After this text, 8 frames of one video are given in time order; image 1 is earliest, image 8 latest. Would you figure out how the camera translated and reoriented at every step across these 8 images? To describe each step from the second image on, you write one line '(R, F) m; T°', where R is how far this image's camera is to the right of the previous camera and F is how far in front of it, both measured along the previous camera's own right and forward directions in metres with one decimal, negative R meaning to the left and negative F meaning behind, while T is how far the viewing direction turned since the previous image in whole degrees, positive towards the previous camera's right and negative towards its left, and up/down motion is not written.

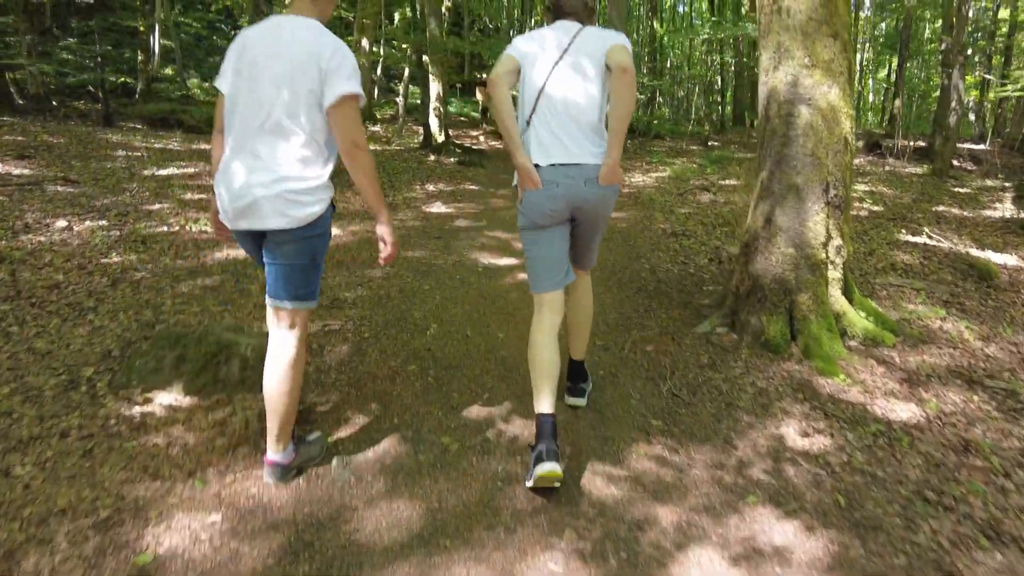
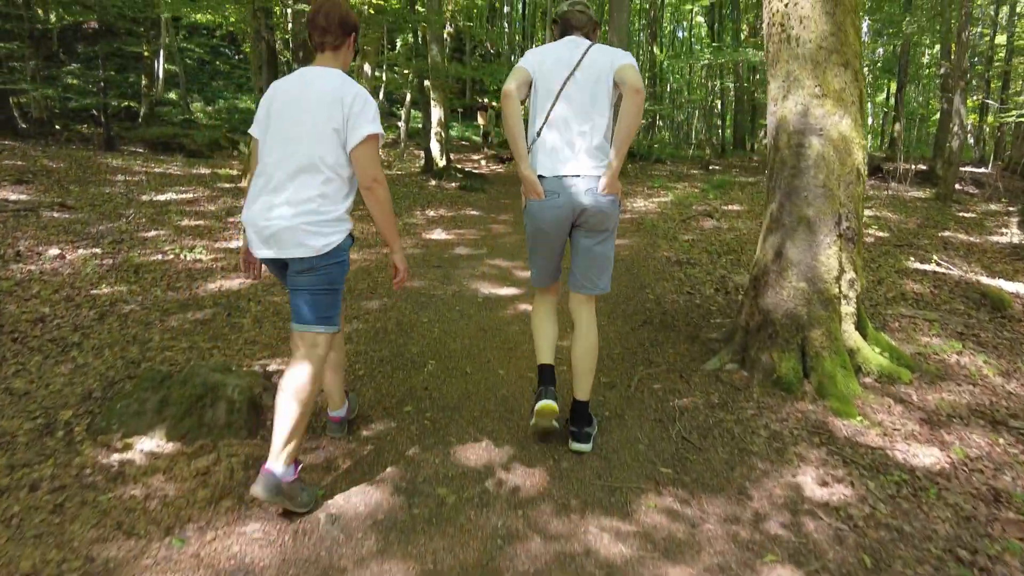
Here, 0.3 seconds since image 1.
(0.0, +0.1) m; 0°
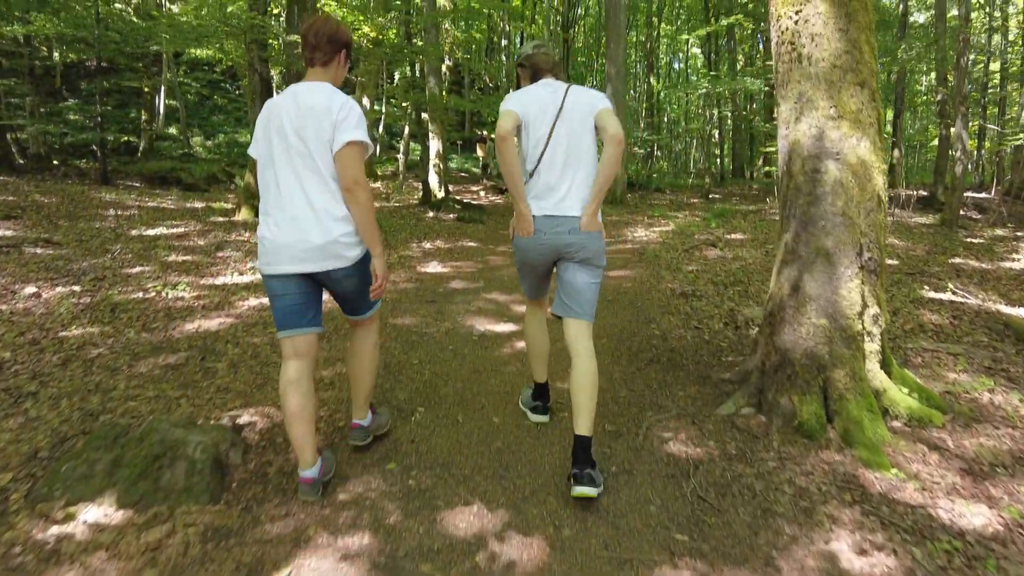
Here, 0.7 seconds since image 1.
(0.0, +0.3) m; 0°
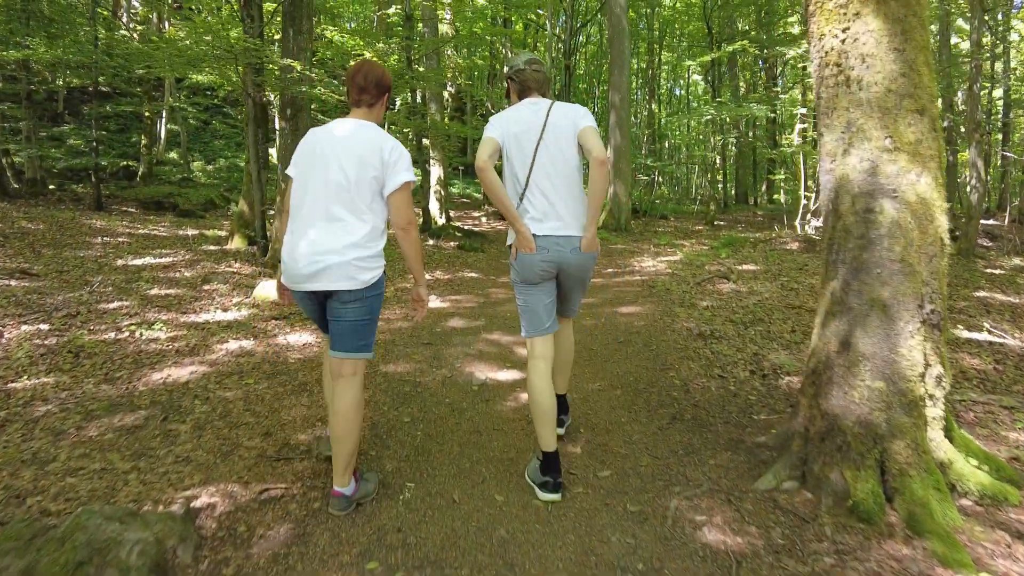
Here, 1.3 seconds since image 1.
(0.0, +0.4) m; 0°
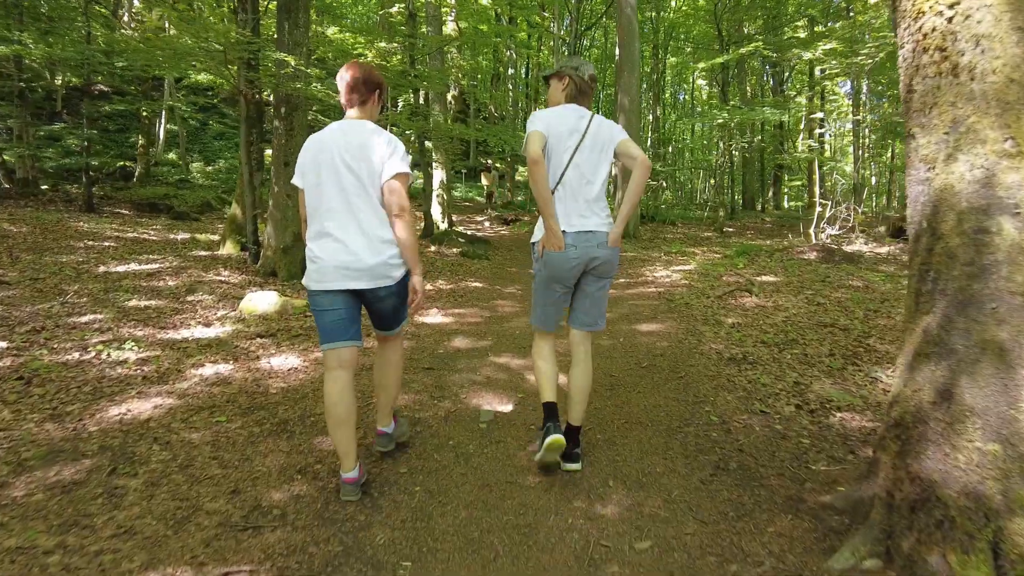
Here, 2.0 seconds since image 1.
(-0.1, +0.5) m; 0°
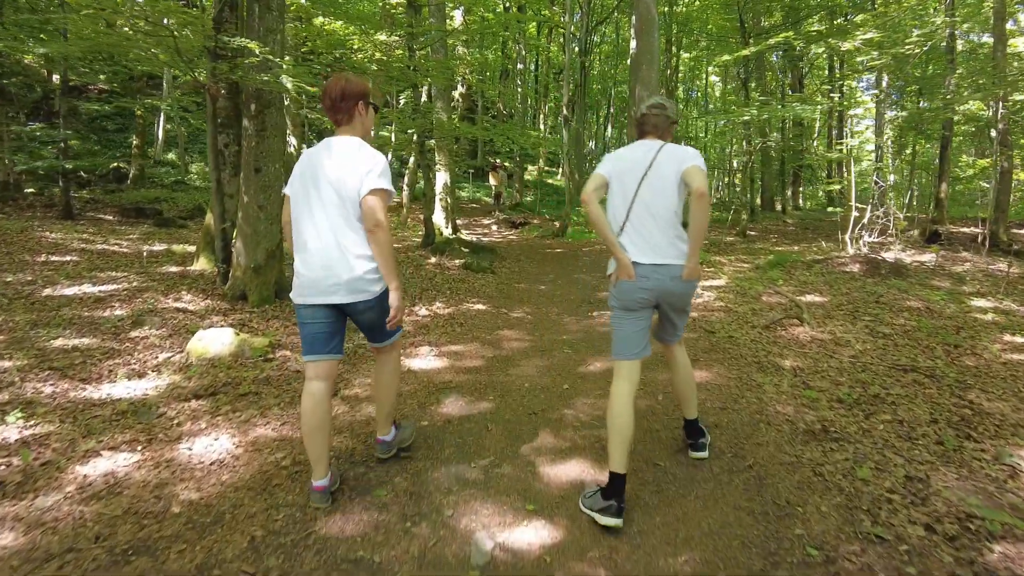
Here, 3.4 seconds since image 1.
(0.0, +1.1) m; -1°
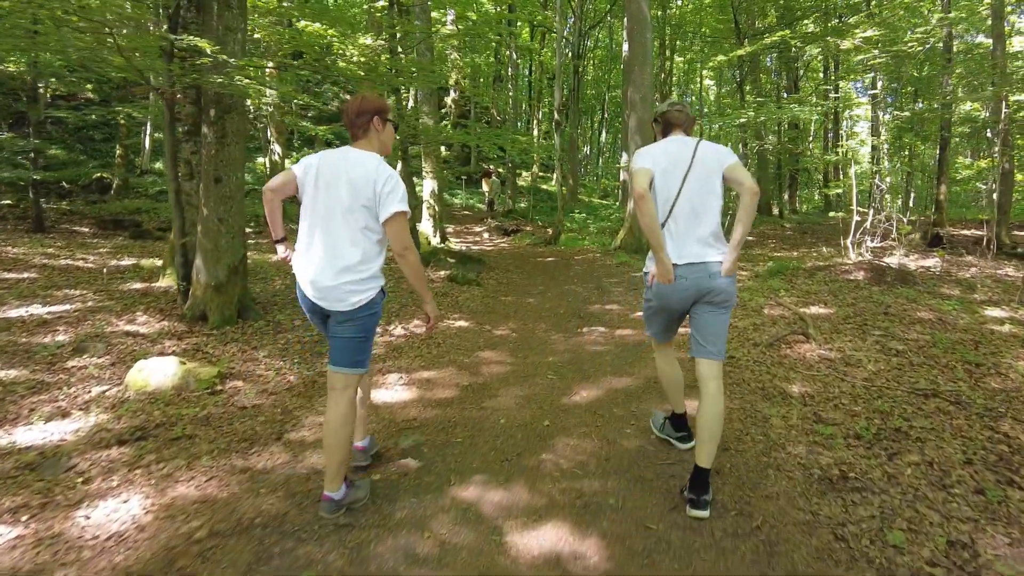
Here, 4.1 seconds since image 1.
(+0.2, +0.5) m; 0°
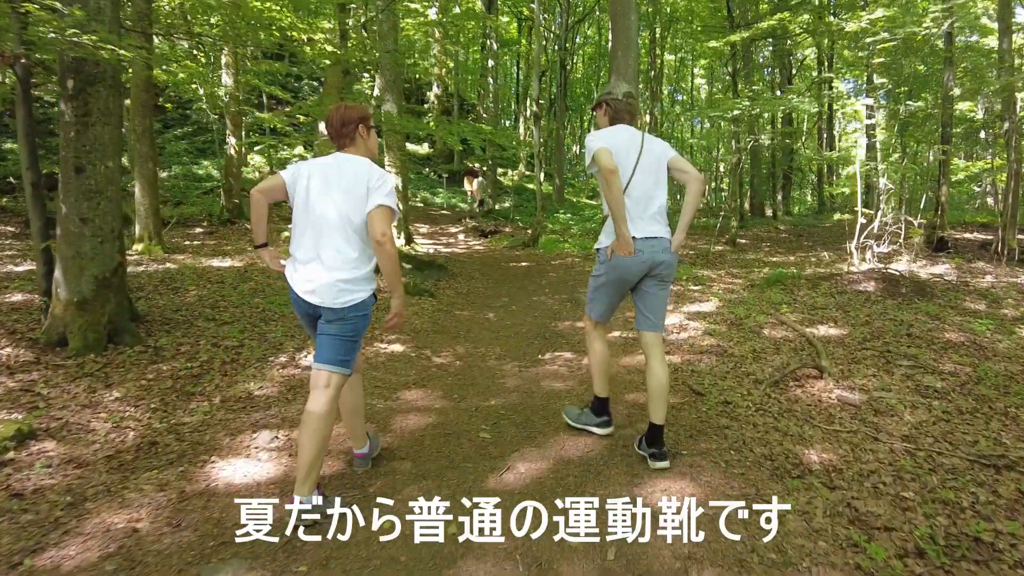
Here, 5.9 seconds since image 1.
(+0.4, +1.3) m; +1°
